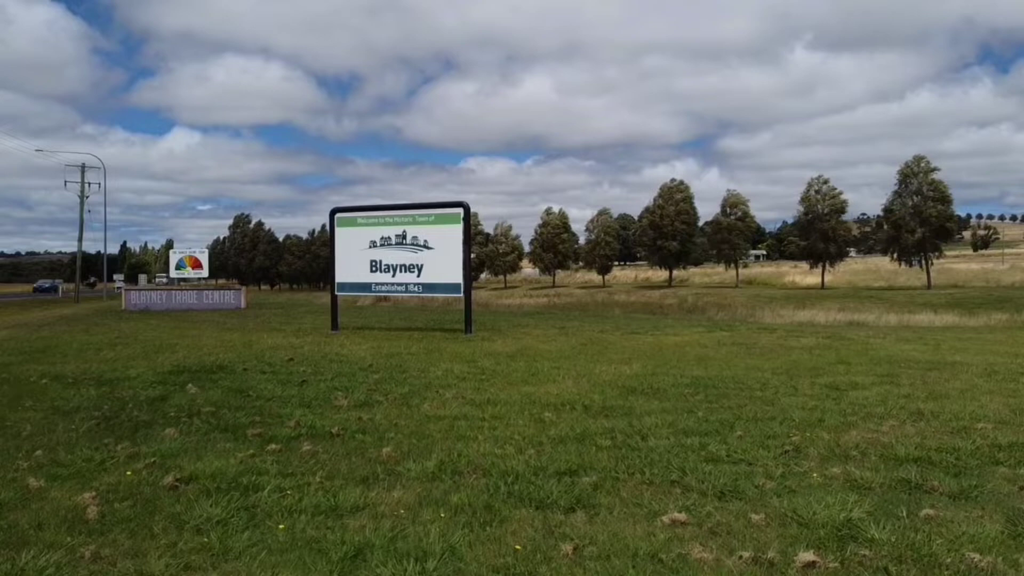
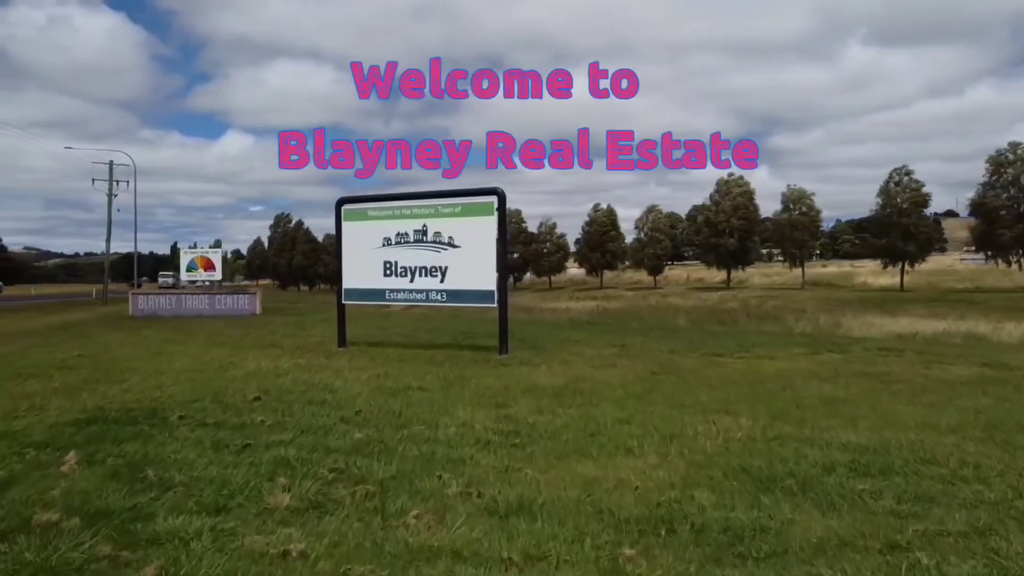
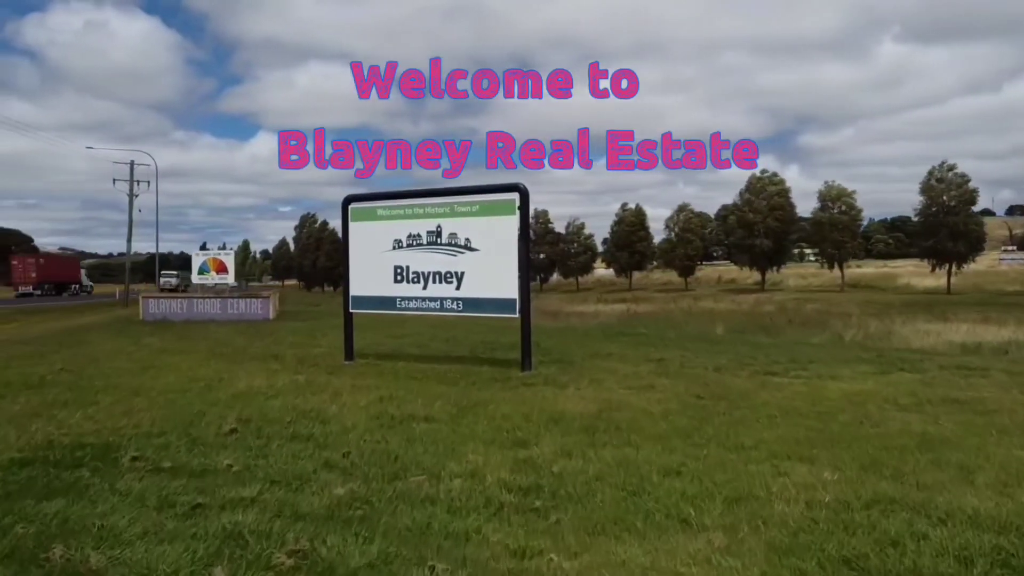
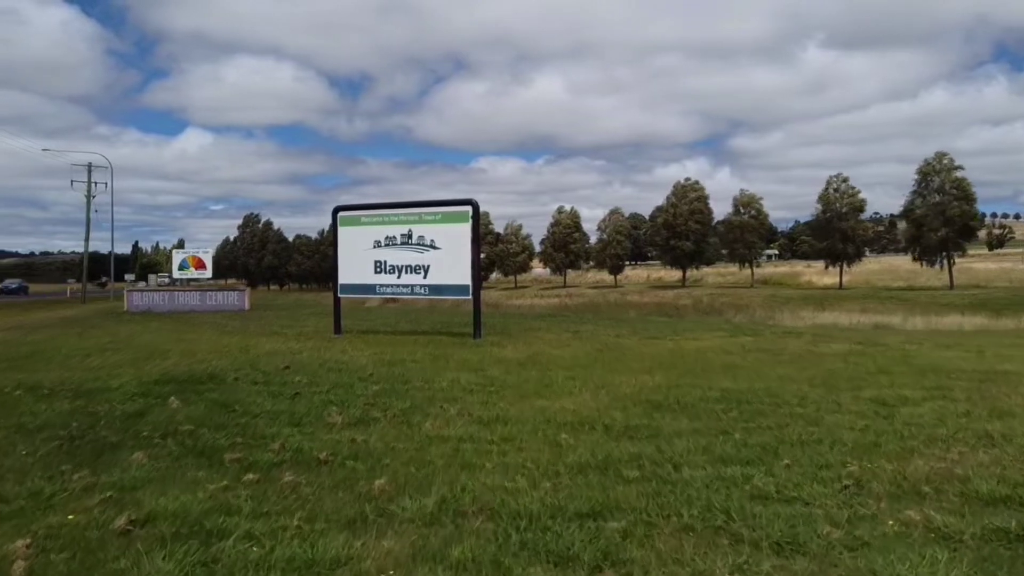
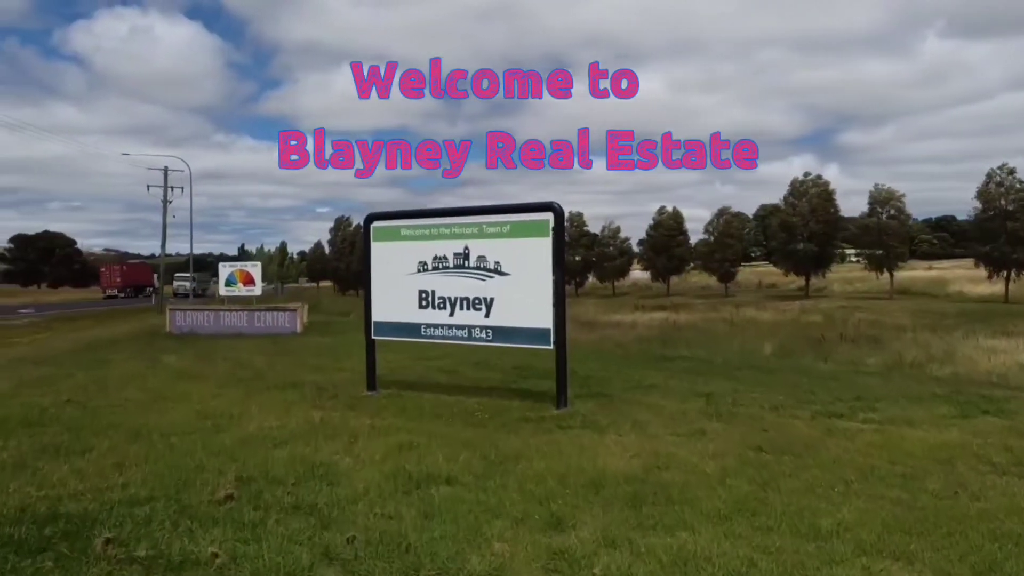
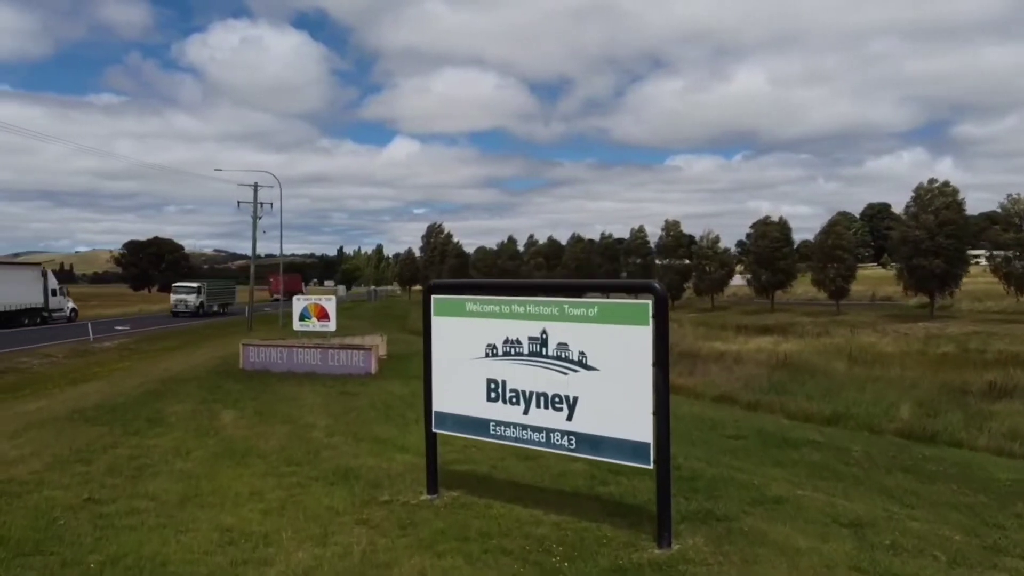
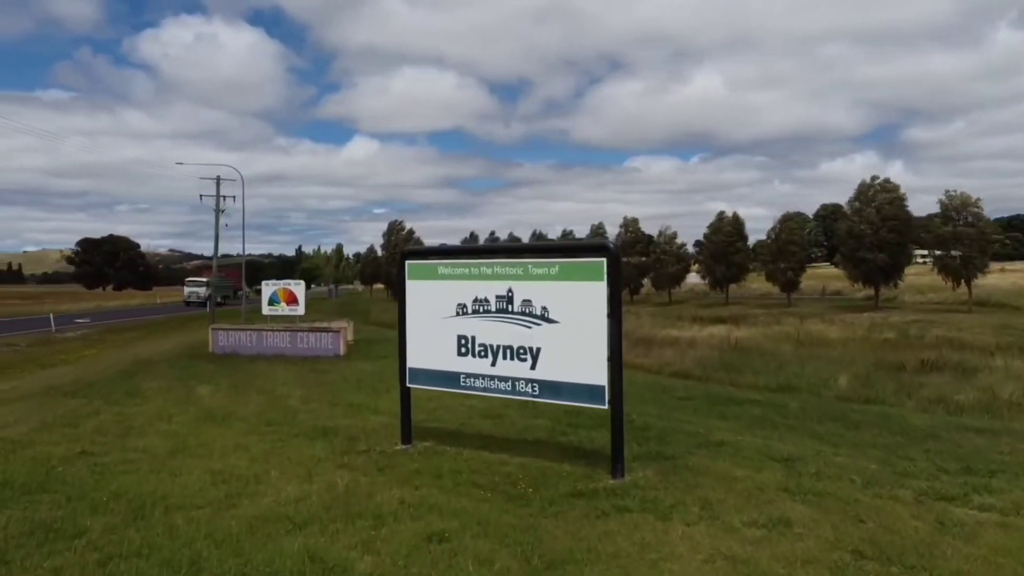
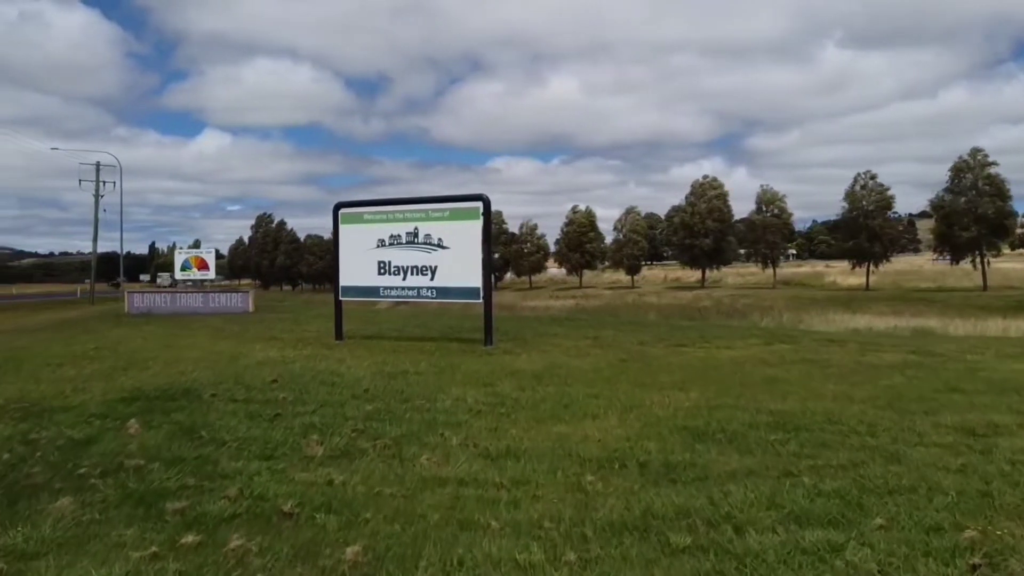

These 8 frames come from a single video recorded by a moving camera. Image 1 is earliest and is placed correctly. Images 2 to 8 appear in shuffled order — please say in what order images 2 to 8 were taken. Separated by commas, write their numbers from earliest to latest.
4, 8, 2, 3, 5, 7, 6
